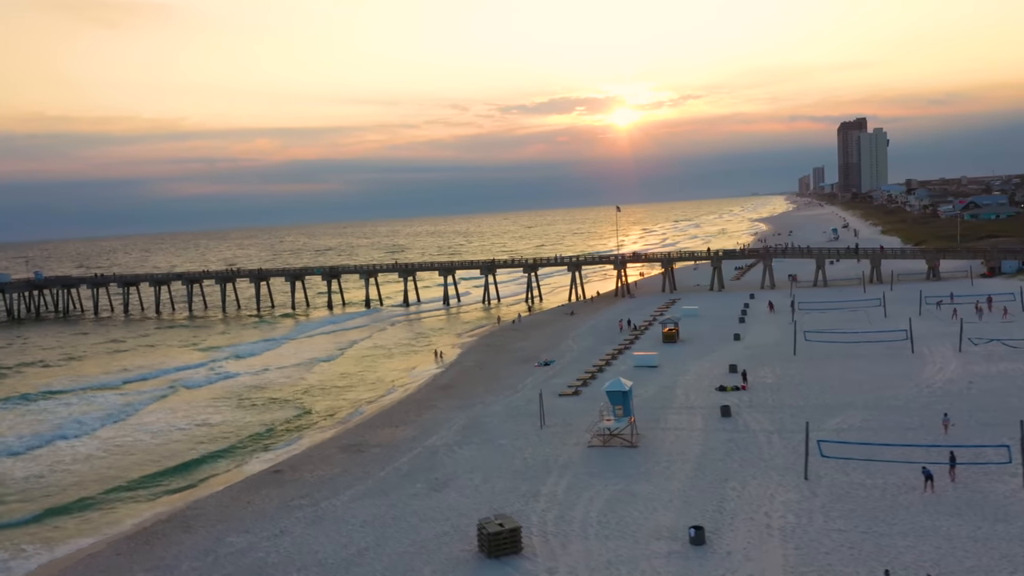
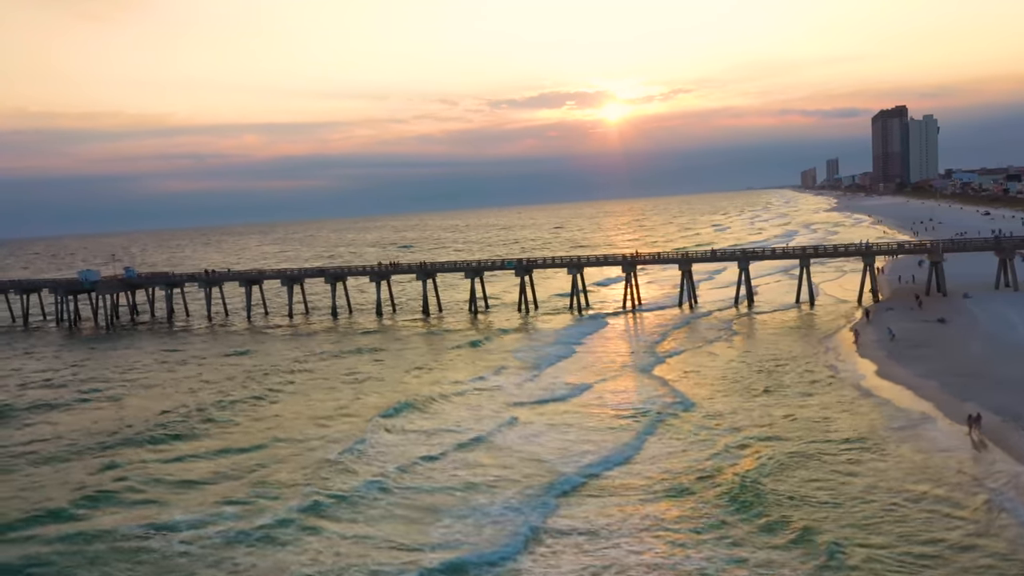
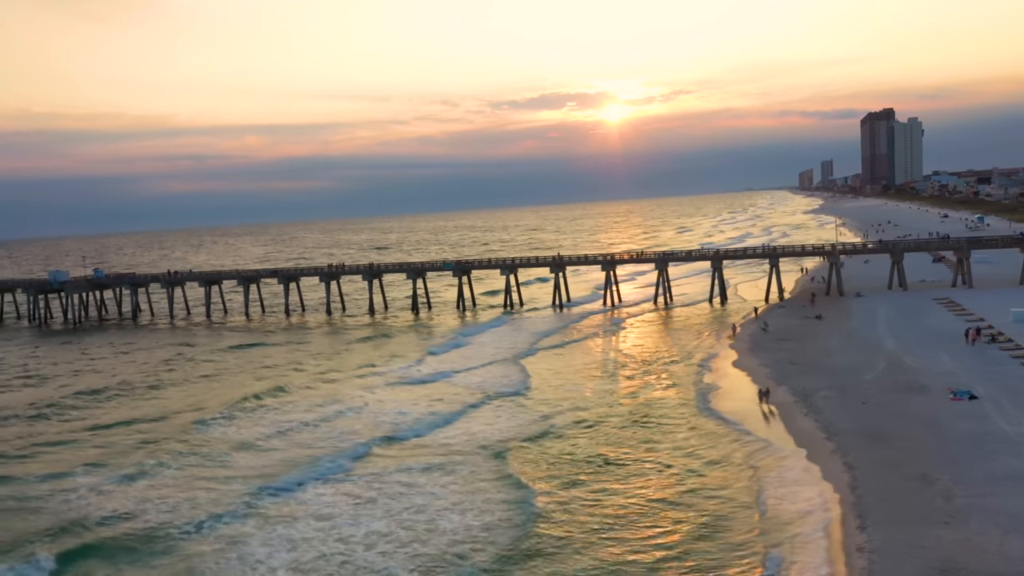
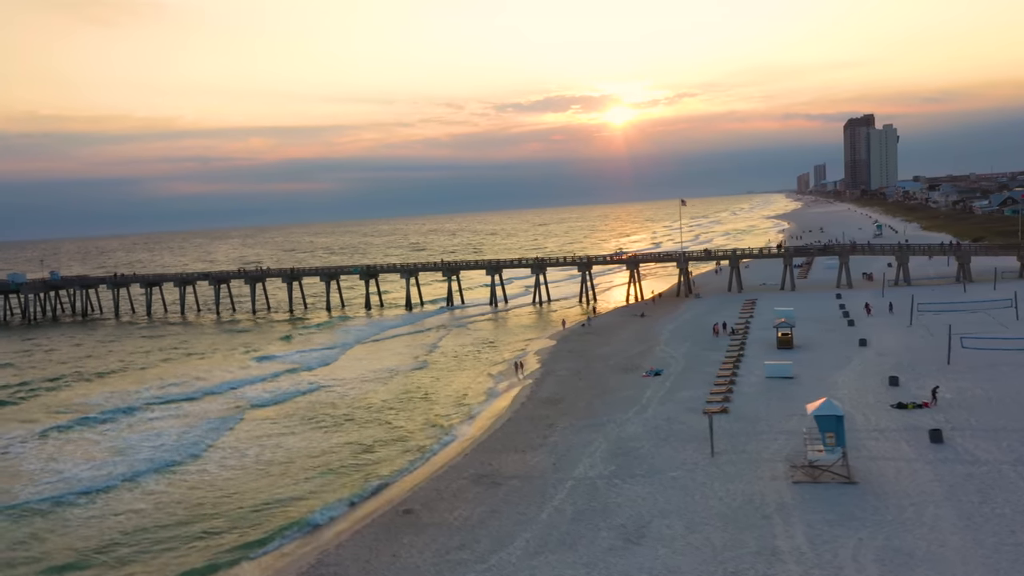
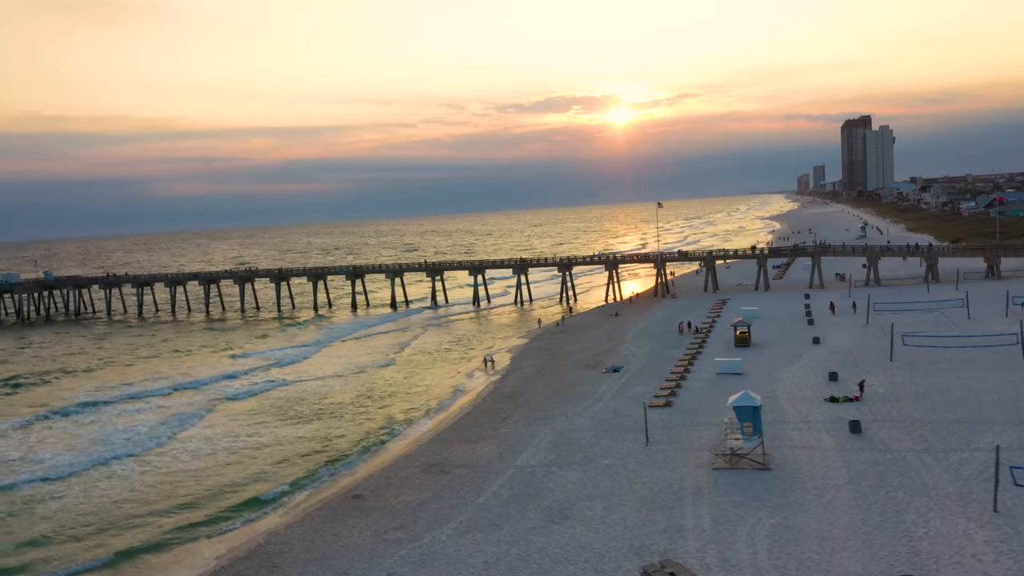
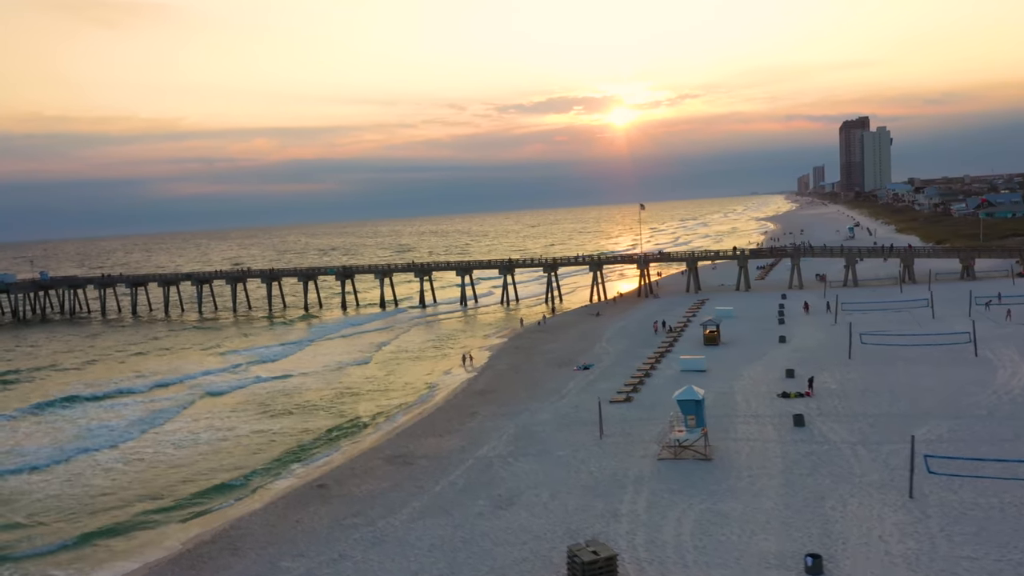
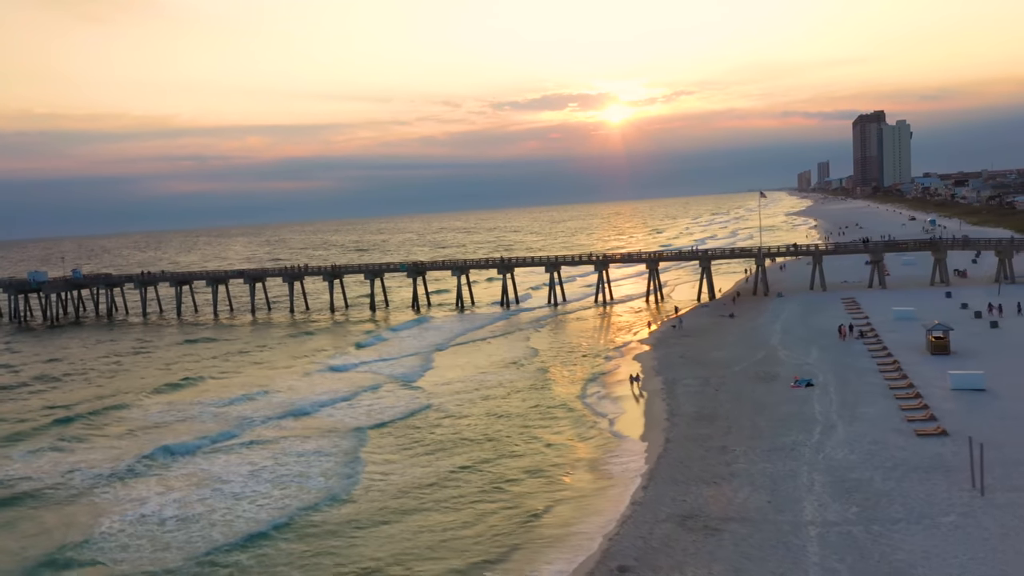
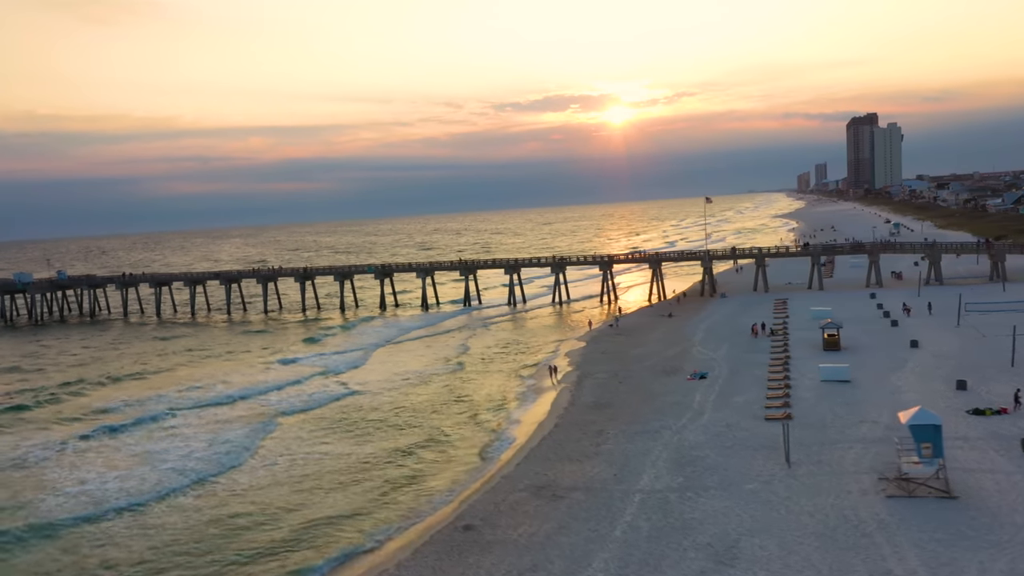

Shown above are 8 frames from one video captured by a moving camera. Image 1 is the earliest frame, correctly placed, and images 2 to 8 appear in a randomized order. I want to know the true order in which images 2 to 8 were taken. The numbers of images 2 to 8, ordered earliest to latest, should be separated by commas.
6, 5, 4, 8, 7, 3, 2
